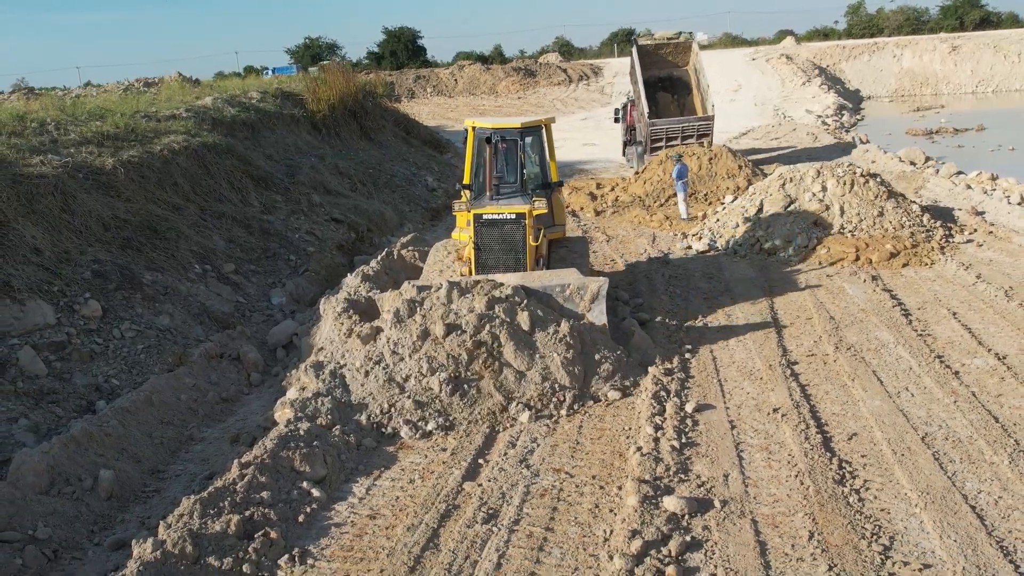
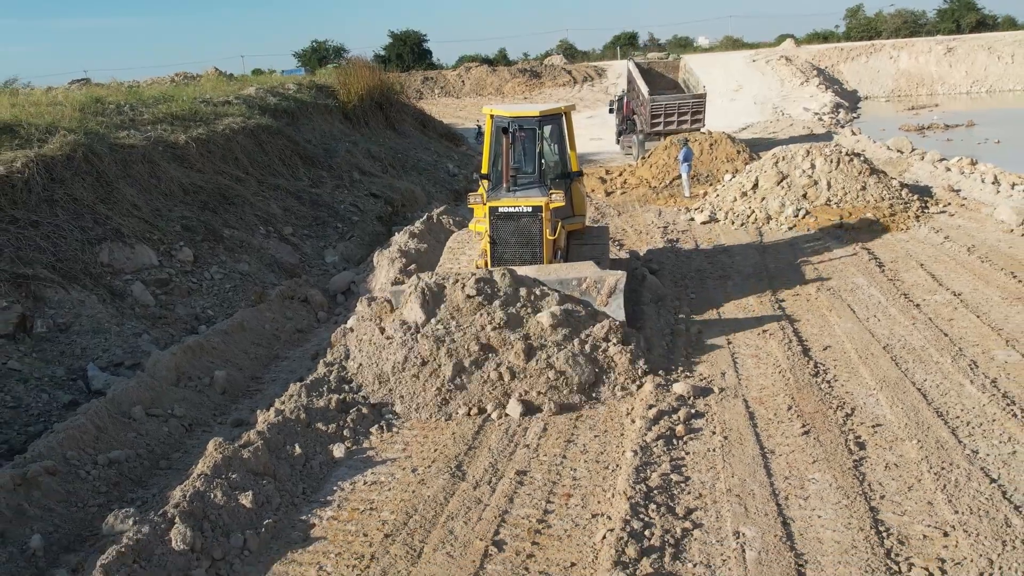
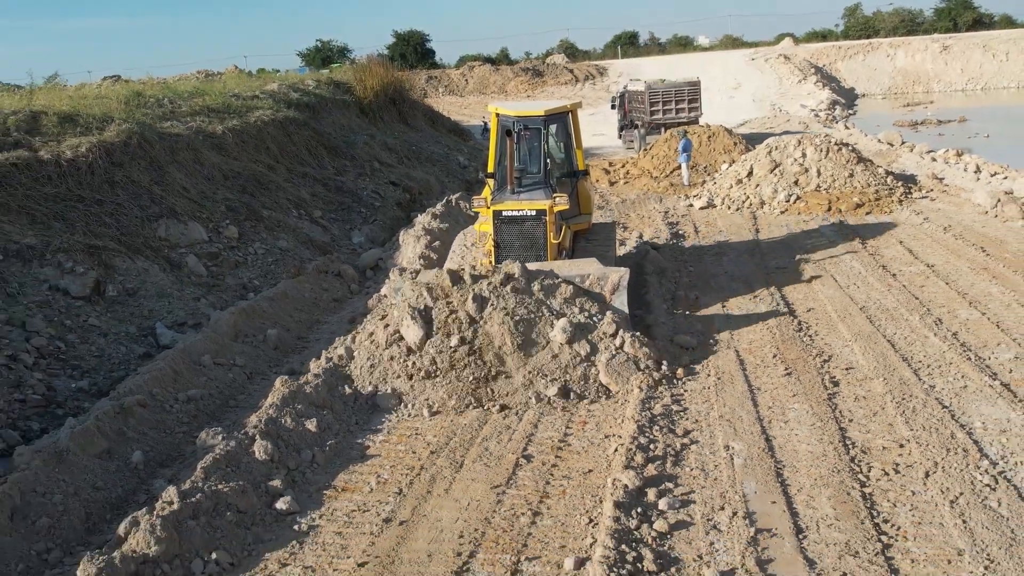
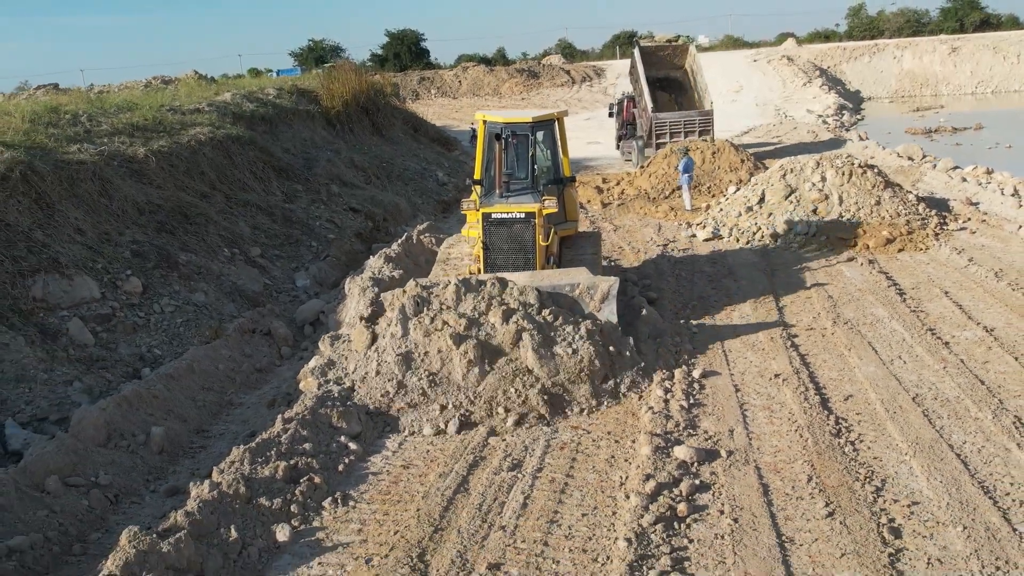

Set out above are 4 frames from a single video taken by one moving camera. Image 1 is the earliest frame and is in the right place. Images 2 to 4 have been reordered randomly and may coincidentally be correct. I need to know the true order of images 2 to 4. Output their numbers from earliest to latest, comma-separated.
4, 2, 3
